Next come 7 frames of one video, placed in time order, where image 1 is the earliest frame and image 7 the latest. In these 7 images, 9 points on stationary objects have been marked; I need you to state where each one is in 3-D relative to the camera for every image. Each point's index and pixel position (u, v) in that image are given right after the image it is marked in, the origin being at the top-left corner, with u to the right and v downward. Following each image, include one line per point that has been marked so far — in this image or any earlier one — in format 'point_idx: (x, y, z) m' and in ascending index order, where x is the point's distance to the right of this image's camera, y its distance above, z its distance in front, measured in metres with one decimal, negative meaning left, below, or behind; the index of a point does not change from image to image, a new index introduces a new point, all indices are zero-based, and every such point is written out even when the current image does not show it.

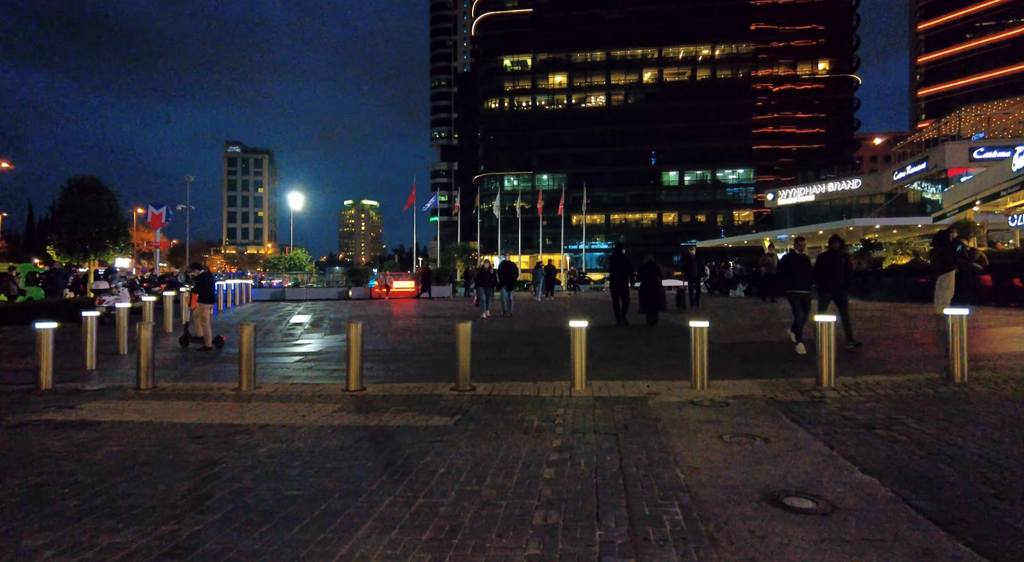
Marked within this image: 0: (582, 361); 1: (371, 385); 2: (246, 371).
0: (+1.0, -1.1, +8.2) m
1: (-2.1, -1.6, +8.7) m
2: (-4.0, -1.3, +8.6) m
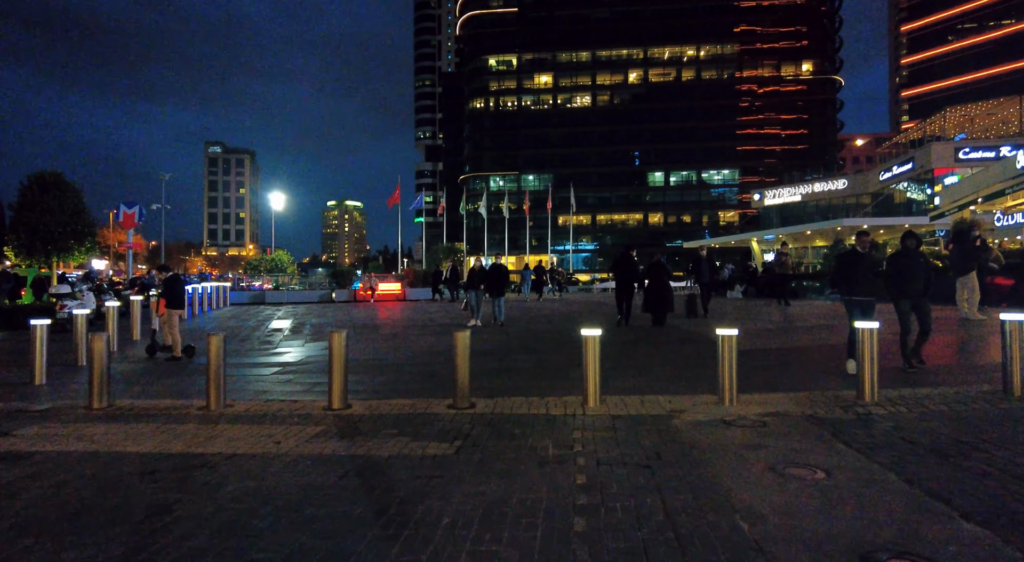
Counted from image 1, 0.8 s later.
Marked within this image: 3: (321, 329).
0: (+1.1, -1.2, +7.3) m
1: (-2.1, -1.7, +7.8) m
2: (-3.9, -1.4, +7.6) m
3: (-5.1, -1.3, +15.7) m
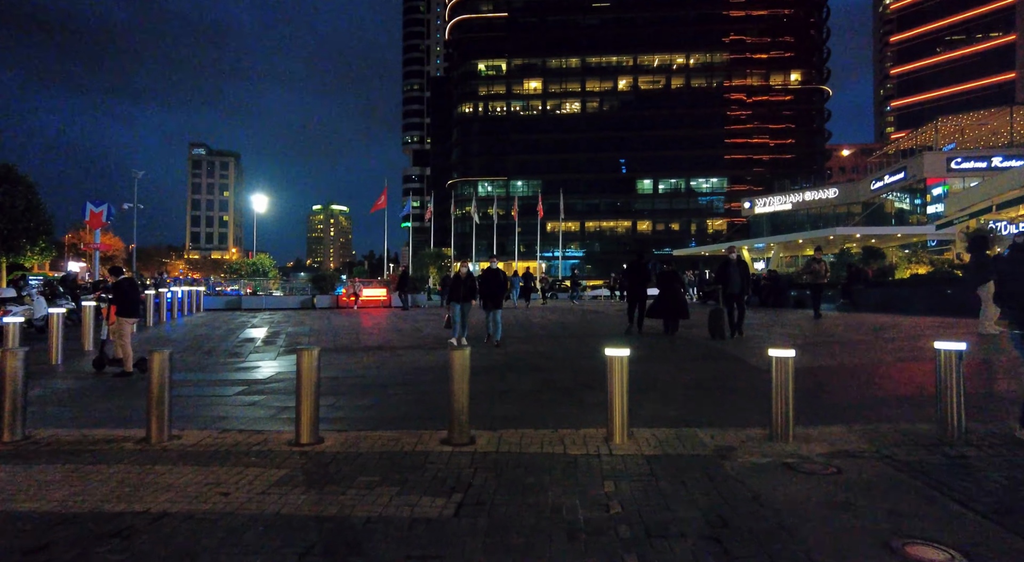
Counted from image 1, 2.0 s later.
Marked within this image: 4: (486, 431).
0: (+1.1, -1.3, +6.0) m
1: (-2.0, -1.7, +6.4) m
2: (-3.8, -1.4, +6.2) m
3: (-5.2, -1.5, +14.3) m
4: (-0.3, -1.7, +6.4) m
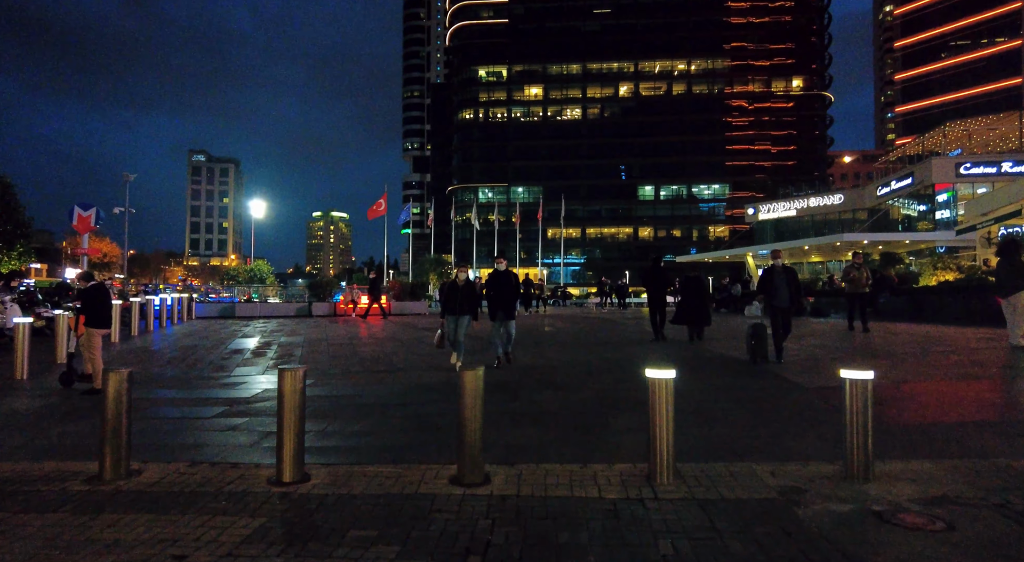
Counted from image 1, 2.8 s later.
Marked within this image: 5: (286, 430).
0: (+1.3, -1.3, +5.0) m
1: (-1.8, -1.8, +5.4) m
2: (-3.6, -1.5, +5.2) m
3: (-5.0, -1.6, +13.3) m
4: (-0.1, -1.7, +5.4) m
5: (-2.0, -1.4, +5.2) m
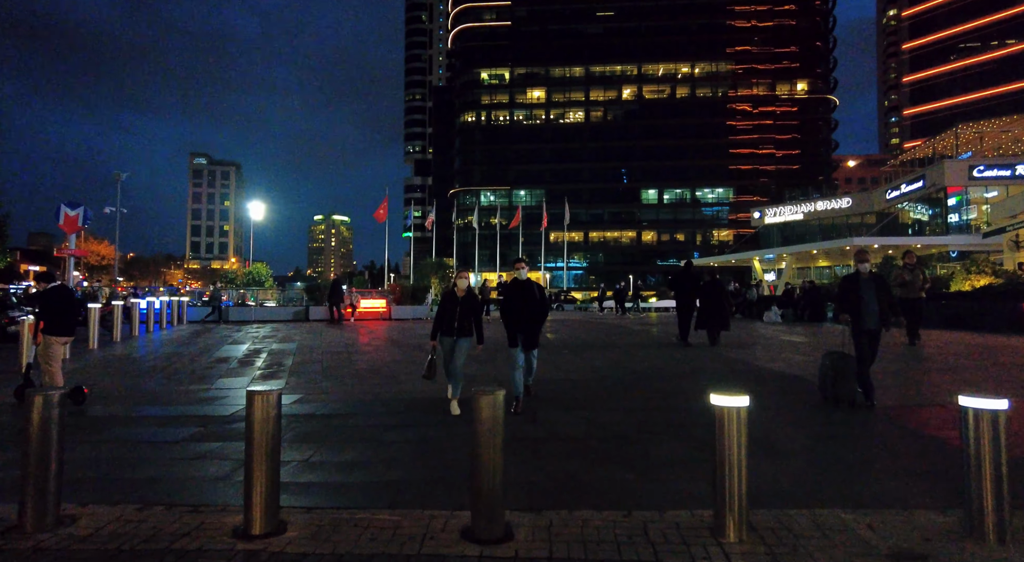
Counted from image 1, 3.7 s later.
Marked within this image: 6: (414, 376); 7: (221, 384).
0: (+1.6, -1.3, +3.9) m
1: (-1.6, -1.8, +4.3) m
2: (-3.4, -1.5, +4.1) m
3: (-4.8, -1.7, +12.2) m
4: (+0.1, -1.7, +4.3) m
5: (-1.8, -1.3, +4.1) m
6: (-1.8, -1.6, +10.3) m
7: (-5.2, -1.8, +10.2) m
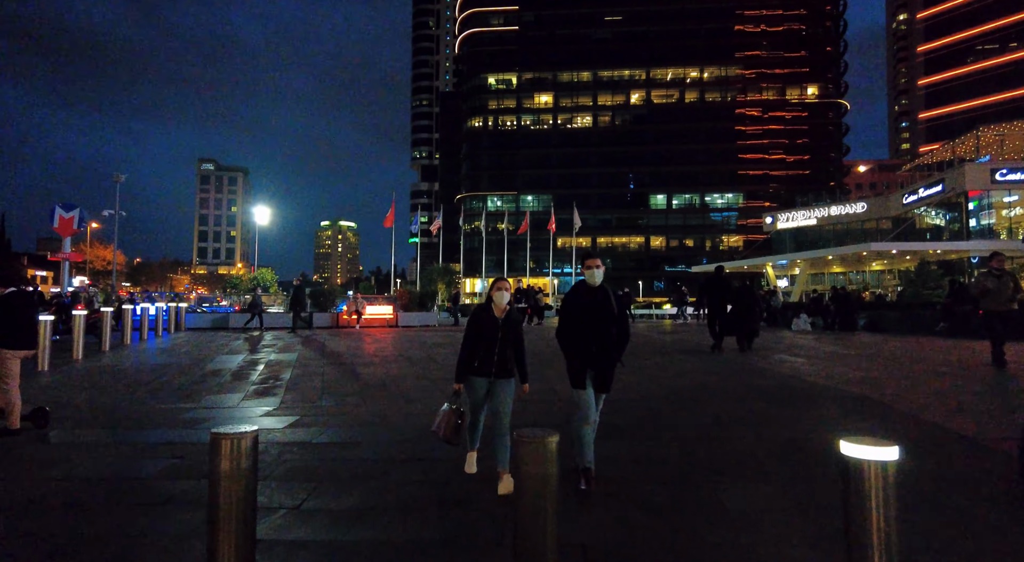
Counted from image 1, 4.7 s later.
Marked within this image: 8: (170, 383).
0: (+1.8, -1.4, +2.8) m
1: (-1.3, -1.8, +3.2) m
2: (-3.1, -1.5, +3.1) m
3: (-4.5, -1.8, +11.2) m
4: (+0.4, -1.8, +3.2) m
5: (-1.5, -1.4, +3.0) m
6: (-1.4, -1.7, +9.2) m
7: (-4.8, -1.9, +9.1) m
8: (-6.4, -1.8, +10.9) m
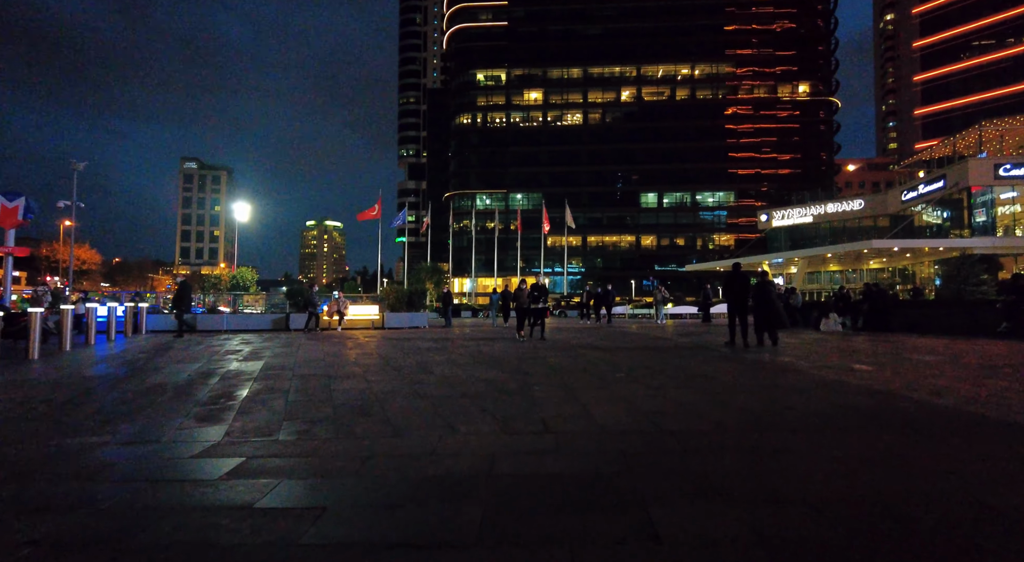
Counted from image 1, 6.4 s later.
0: (+2.2, -1.2, +0.8) m
1: (-0.9, -1.7, +1.1) m
2: (-2.8, -1.4, +0.9) m
3: (-4.2, -1.7, +9.0) m
4: (+0.8, -1.7, +1.1) m
5: (-1.2, -1.3, +0.9) m
6: (-1.2, -1.6, +7.1) m
7: (-4.6, -1.8, +6.9) m
8: (-6.2, -1.7, +8.7) m
